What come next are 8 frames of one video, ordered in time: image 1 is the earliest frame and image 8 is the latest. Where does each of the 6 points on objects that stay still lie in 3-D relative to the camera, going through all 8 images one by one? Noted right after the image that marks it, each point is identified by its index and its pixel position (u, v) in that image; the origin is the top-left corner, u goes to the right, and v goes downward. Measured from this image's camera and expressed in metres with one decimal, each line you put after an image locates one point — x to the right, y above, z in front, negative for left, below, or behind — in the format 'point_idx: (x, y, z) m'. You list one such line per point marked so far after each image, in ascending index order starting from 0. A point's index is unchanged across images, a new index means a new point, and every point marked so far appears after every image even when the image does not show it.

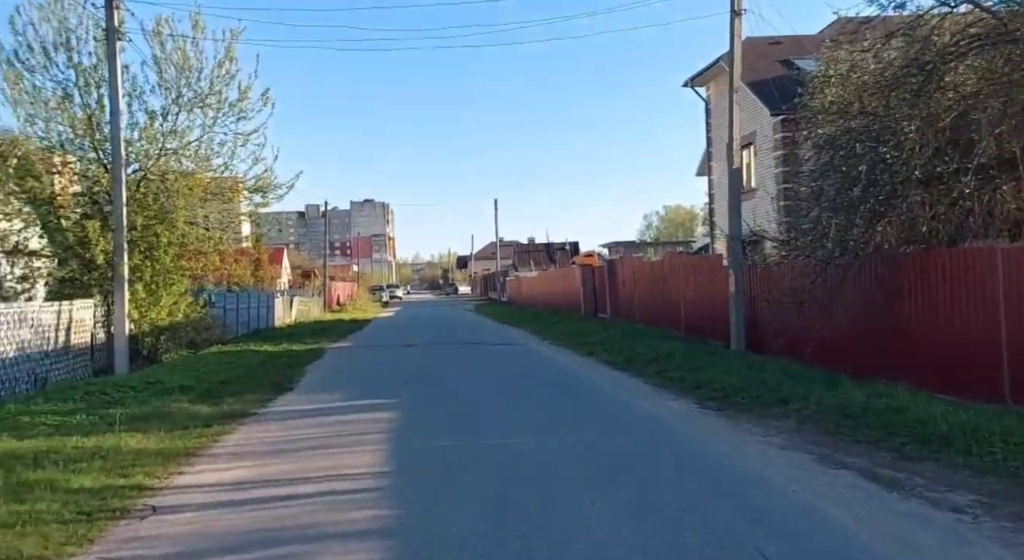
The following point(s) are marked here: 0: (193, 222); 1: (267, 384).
0: (-6.8, +1.2, +19.9) m
1: (-3.5, -1.5, +13.5) m
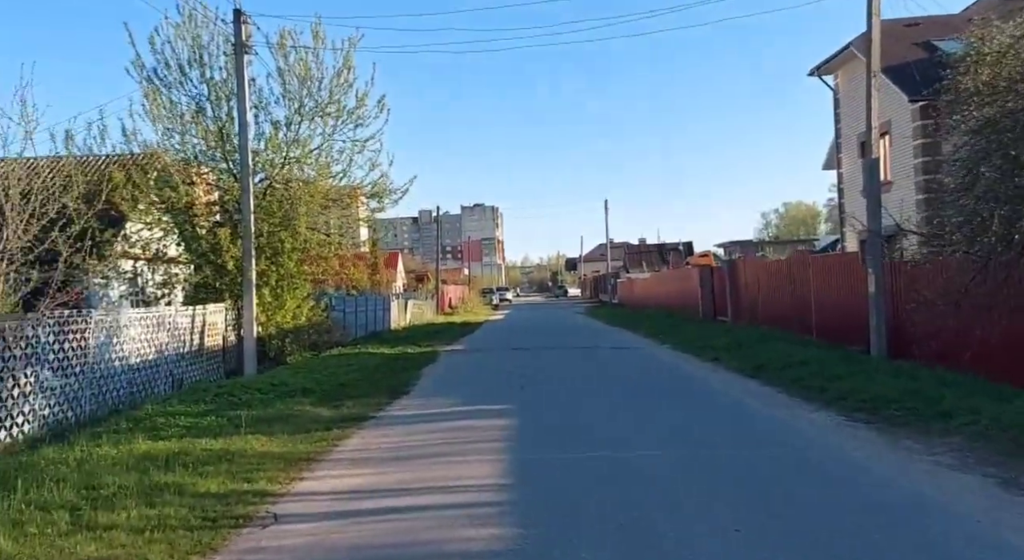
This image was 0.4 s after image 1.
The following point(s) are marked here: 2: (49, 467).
0: (-4.4, +1.1, +20.2) m
1: (-1.8, -1.6, +13.4) m
2: (-3.8, -1.5, +7.6) m
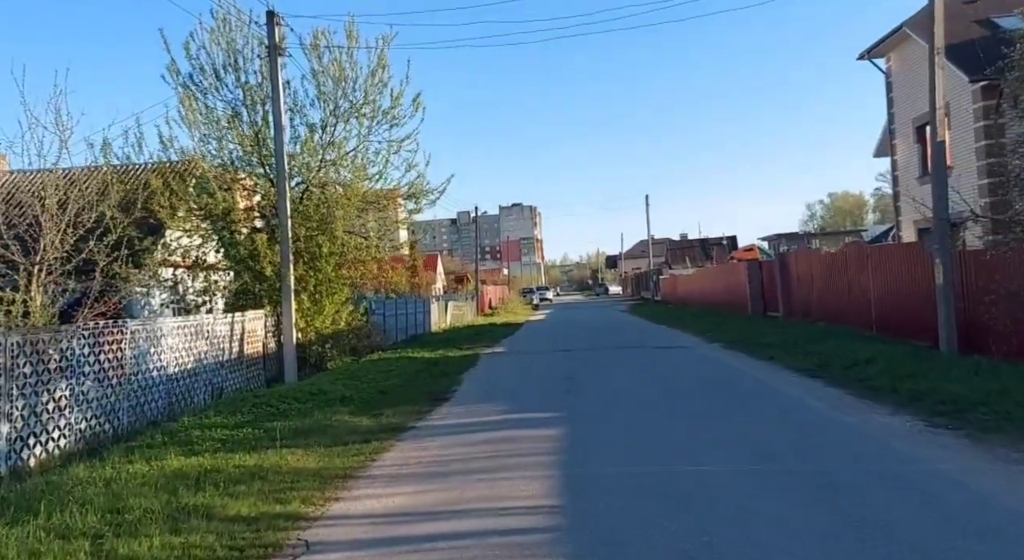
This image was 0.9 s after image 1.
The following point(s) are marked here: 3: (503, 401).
0: (-3.5, +1.0, +19.8) m
1: (-1.1, -1.6, +13.0) m
2: (-3.4, -1.6, +7.3) m
3: (-0.1, -1.5, +11.9) m
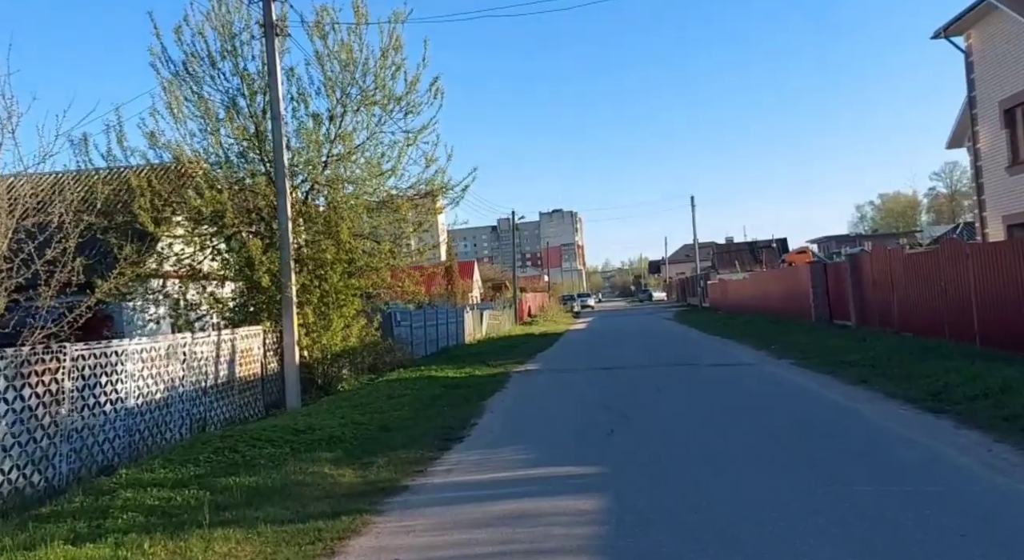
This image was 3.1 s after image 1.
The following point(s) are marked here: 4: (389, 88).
0: (-2.9, +0.8, +17.5) m
1: (-0.8, -1.7, +10.5) m
2: (-3.3, -1.7, +4.9) m
3: (+0.2, -1.6, +9.3) m
4: (-2.4, +3.7, +17.7) m
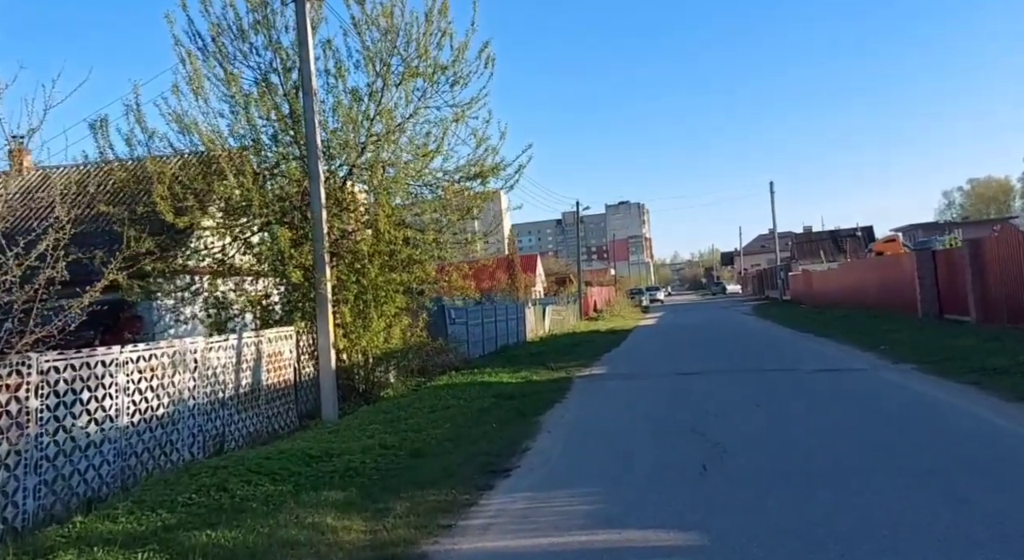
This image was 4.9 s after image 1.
0: (-1.9, +0.9, +15.6) m
1: (-0.3, -1.7, +8.5) m
2: (-3.1, -1.7, +3.1) m
3: (+0.6, -1.6, +7.3) m
4: (-1.4, +3.8, +15.8) m
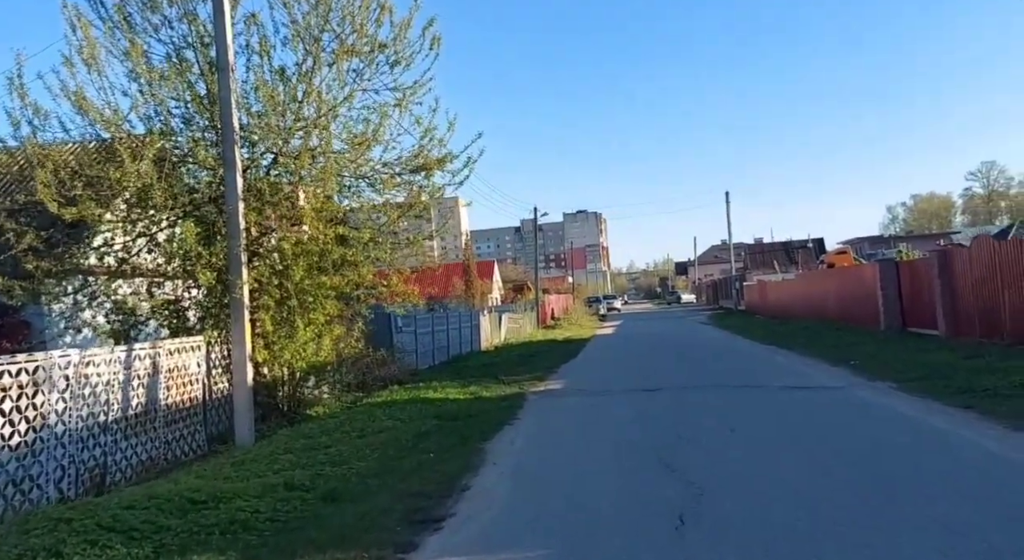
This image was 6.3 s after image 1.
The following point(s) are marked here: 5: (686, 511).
0: (-2.6, +0.9, +13.8) m
1: (-0.7, -1.7, +6.8) m
2: (-3.4, -1.7, +1.2) m
3: (+0.2, -1.6, +5.6) m
4: (-2.2, +3.7, +14.1) m
5: (+1.3, -1.6, +7.1) m
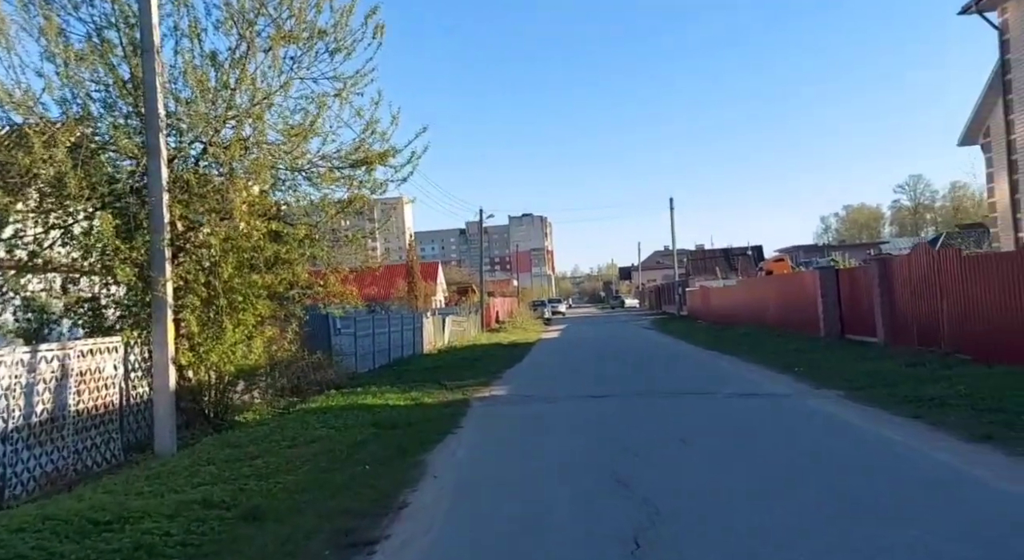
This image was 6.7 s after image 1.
0: (-3.4, +0.9, +13.0) m
1: (-1.1, -1.7, +6.1) m
2: (-3.5, -1.6, +0.4) m
3: (-0.1, -1.6, +5.0) m
4: (-2.9, +3.8, +13.3) m
5: (+0.9, -1.6, +6.6) m
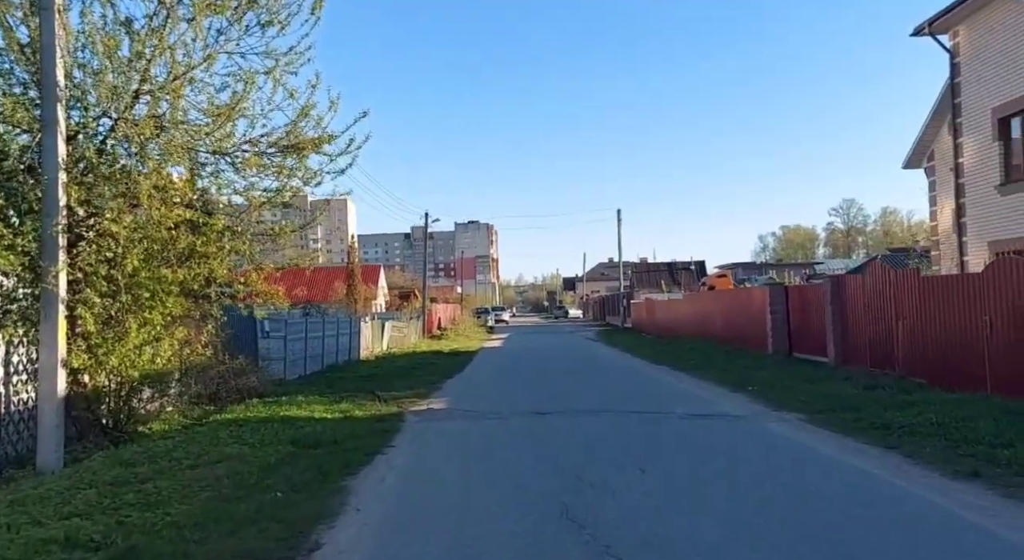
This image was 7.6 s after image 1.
0: (-4.1, +1.0, +11.7) m
1: (-1.5, -1.6, +4.9) m
2: (-3.5, -1.4, -1.0) m
3: (-0.4, -1.6, +3.8) m
4: (-3.5, +3.8, +12.0) m
5: (+0.5, -1.6, +5.4) m
